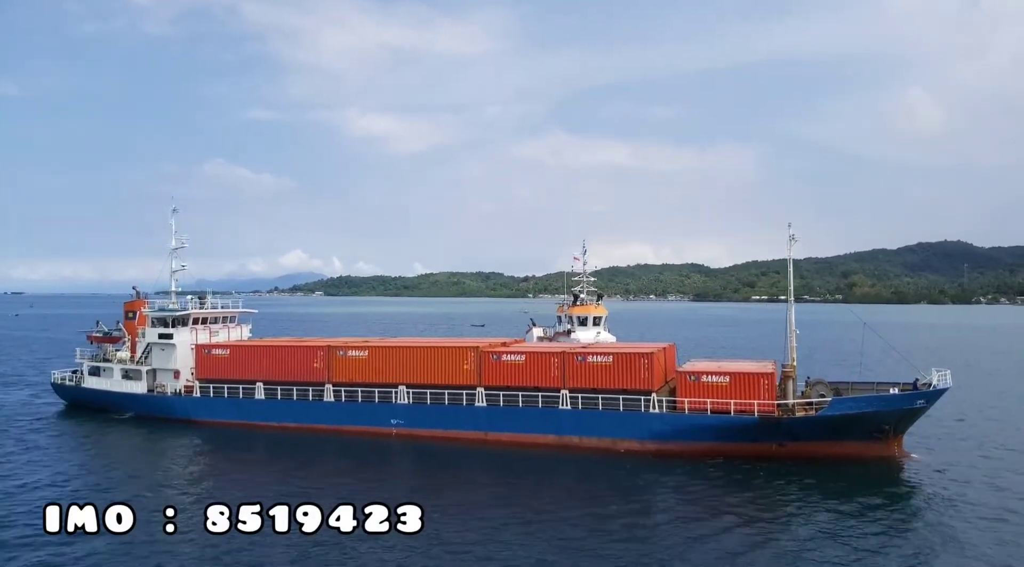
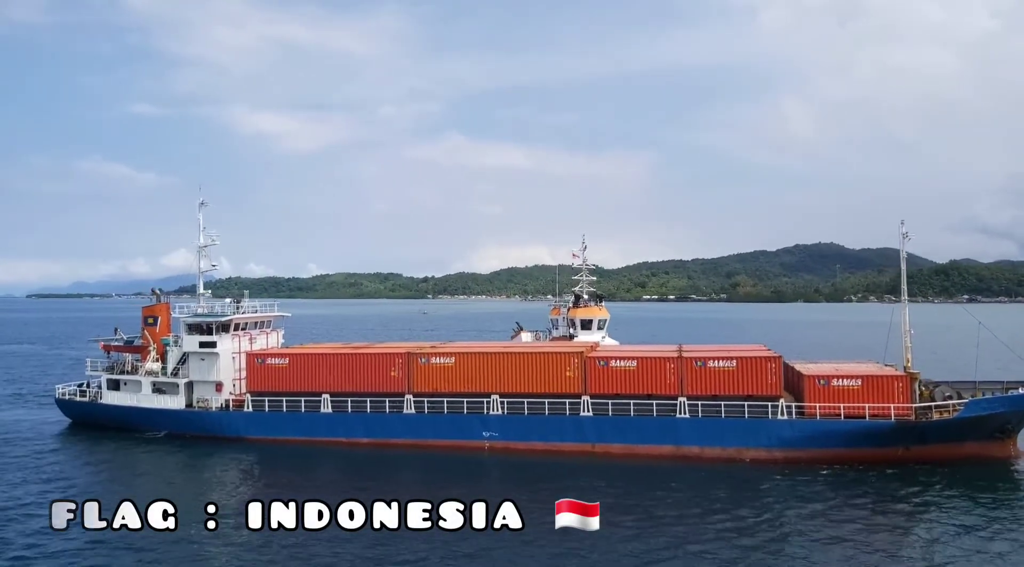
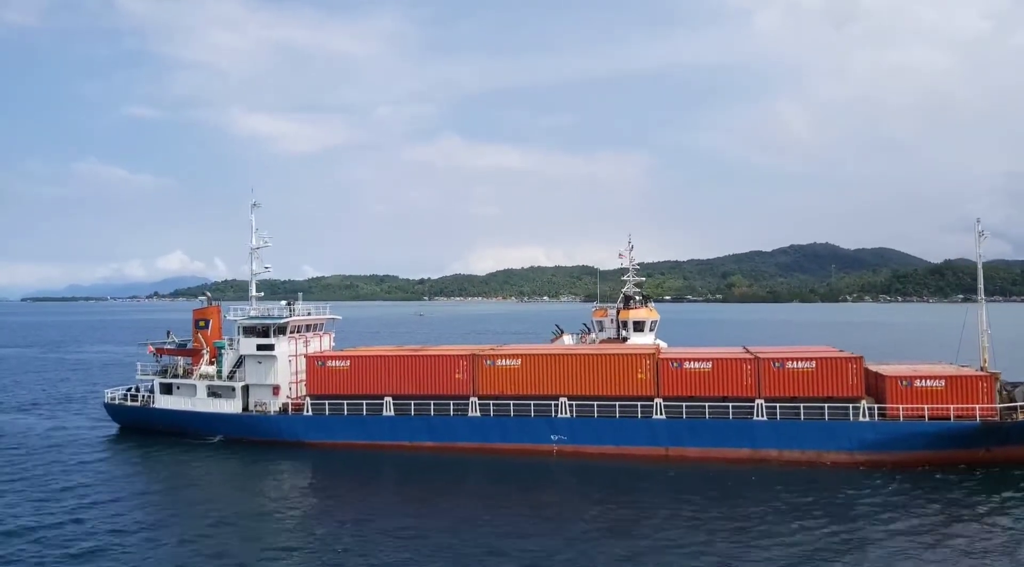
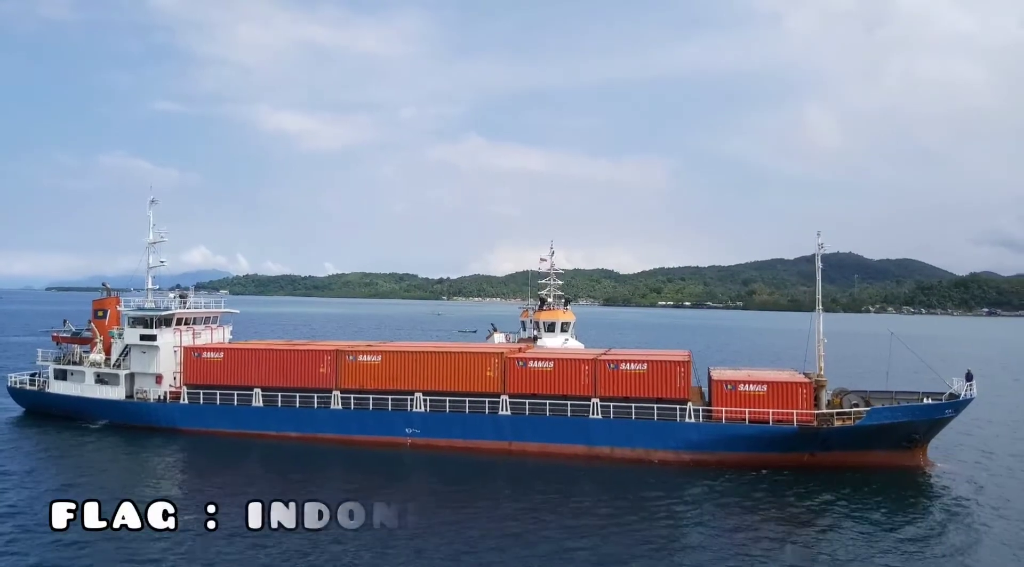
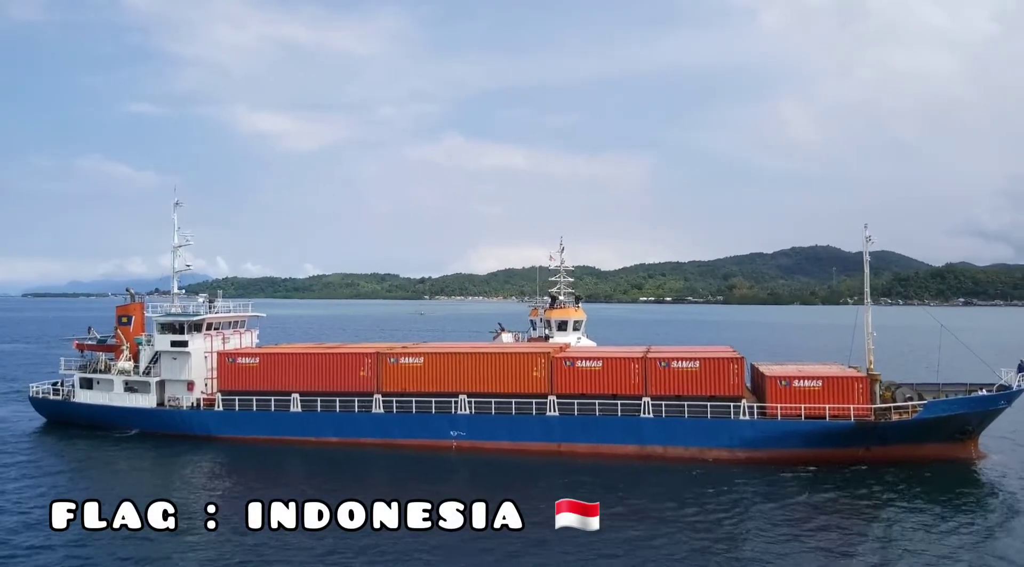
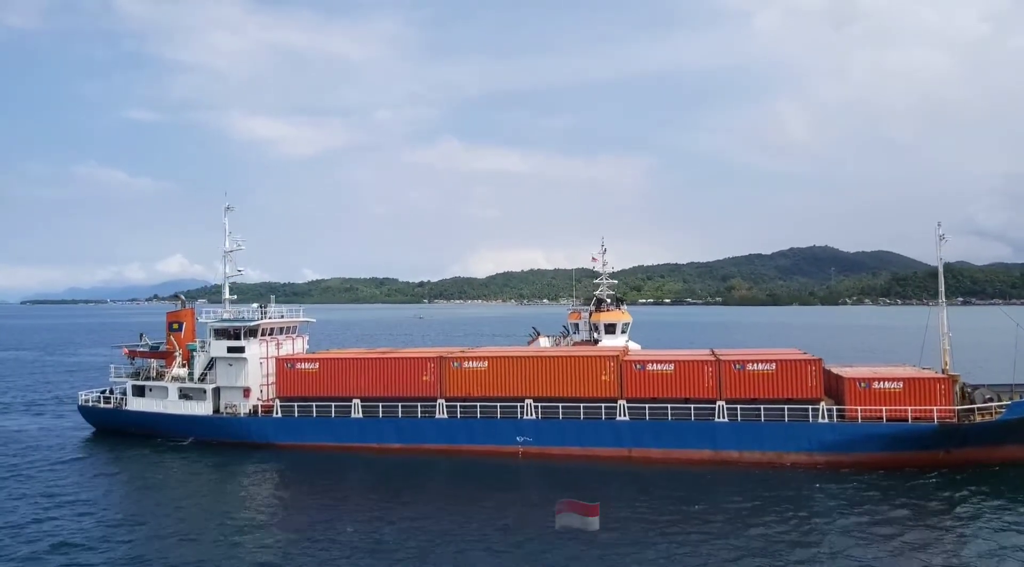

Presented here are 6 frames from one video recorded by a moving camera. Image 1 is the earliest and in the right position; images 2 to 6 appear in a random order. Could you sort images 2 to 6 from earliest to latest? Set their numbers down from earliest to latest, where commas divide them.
4, 5, 2, 6, 3
